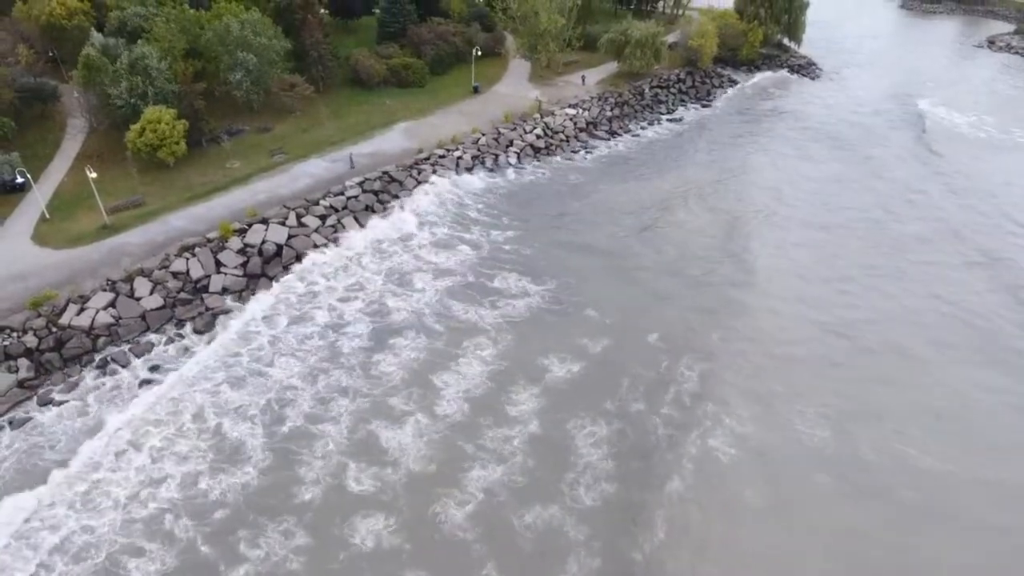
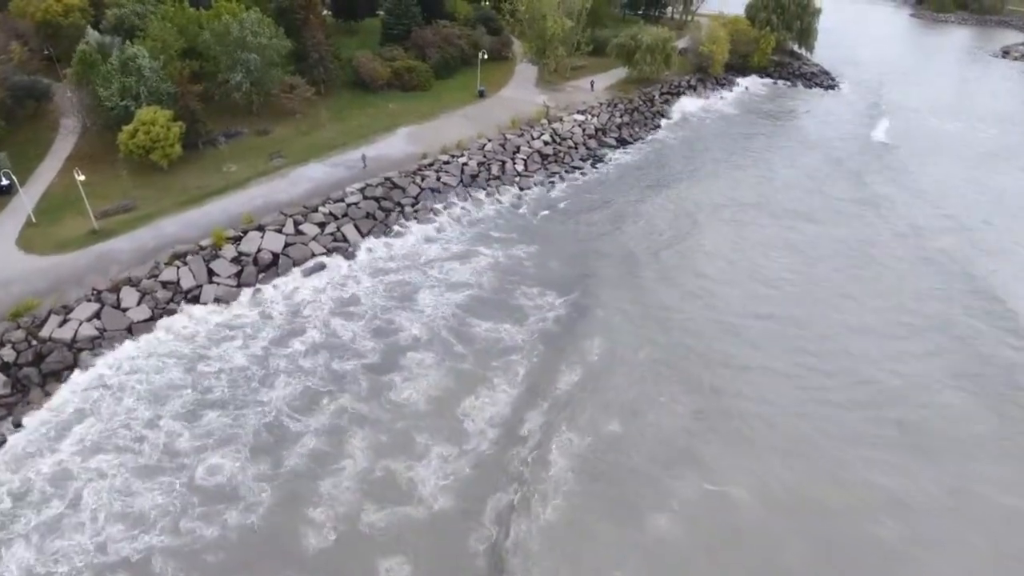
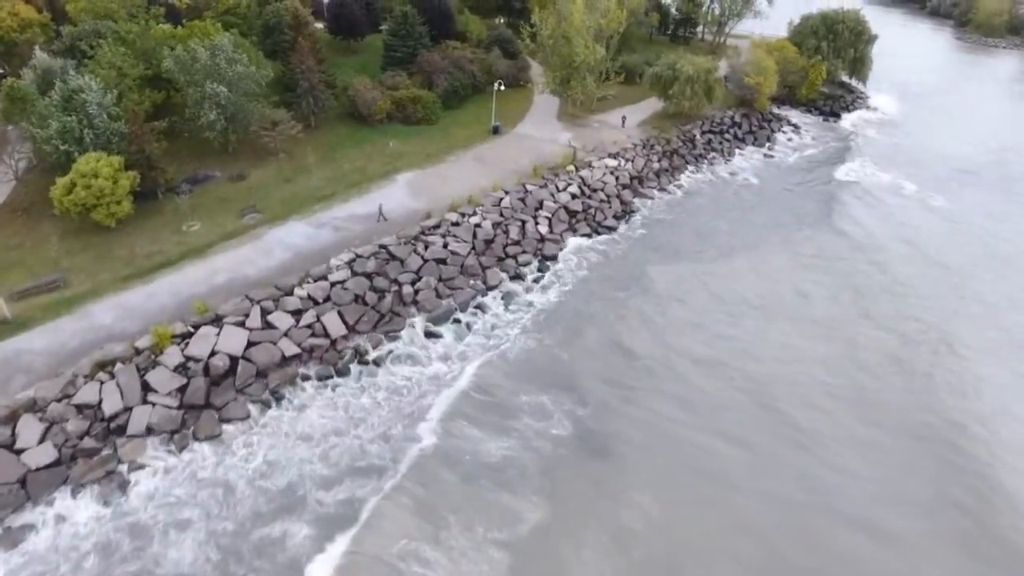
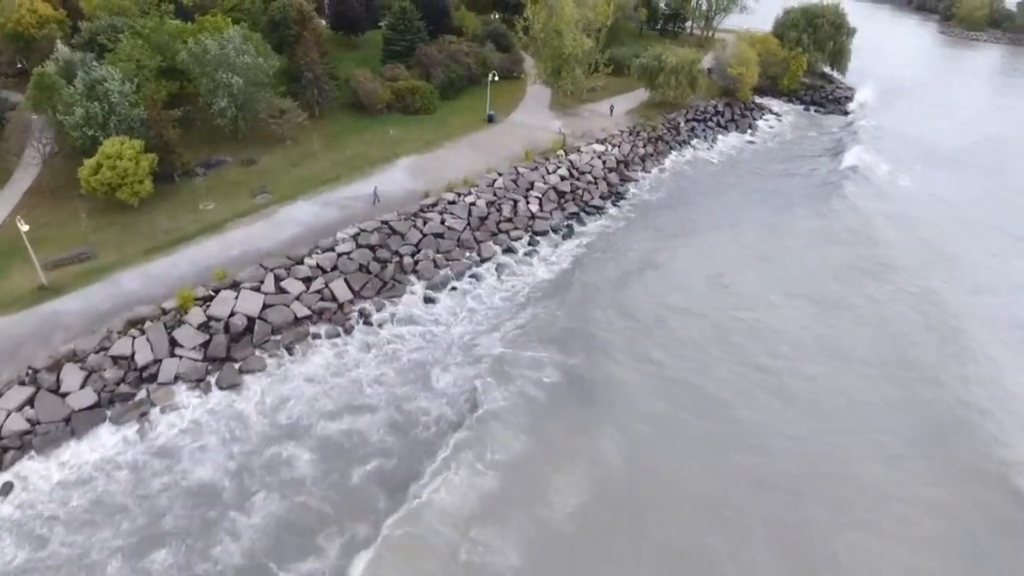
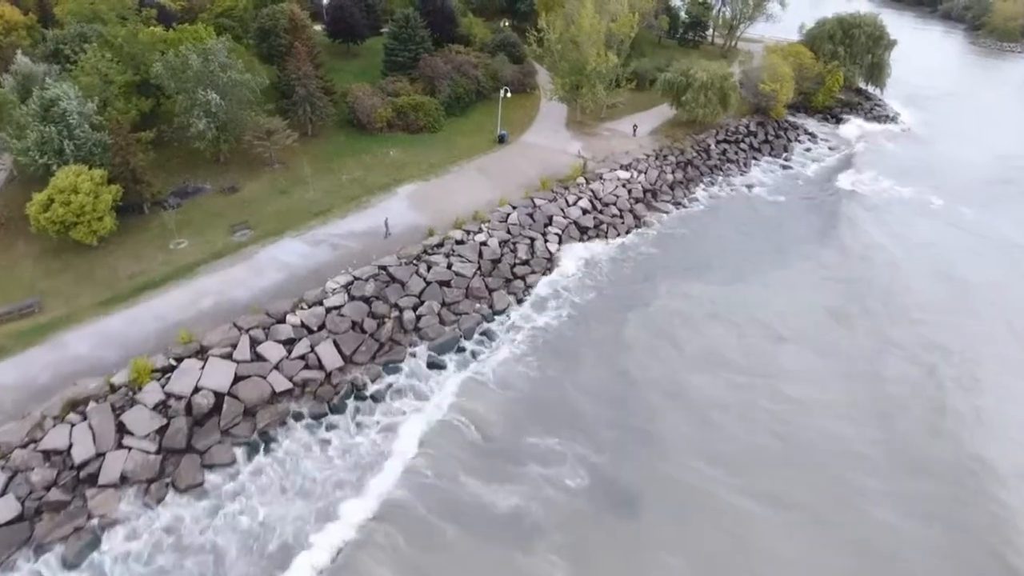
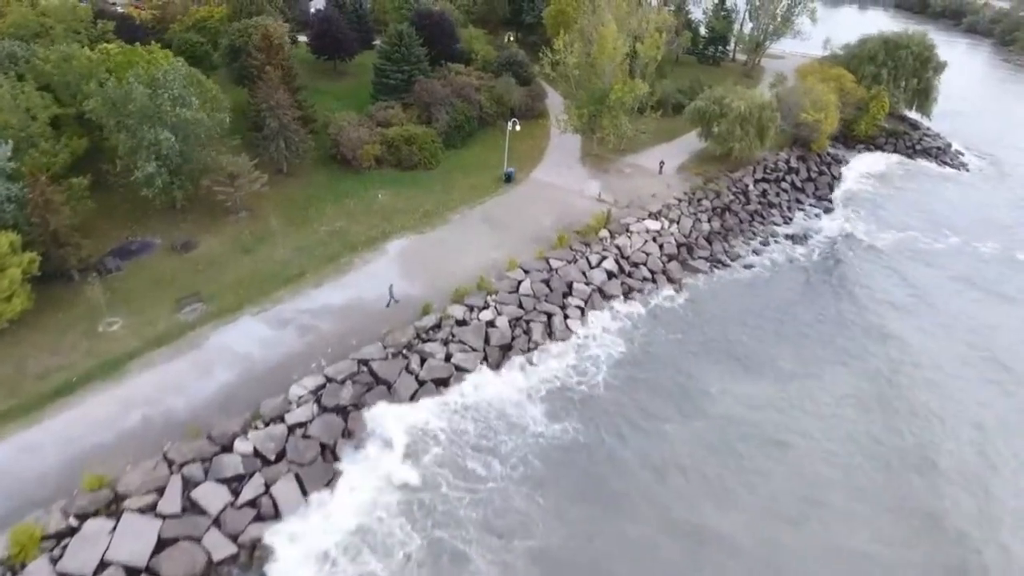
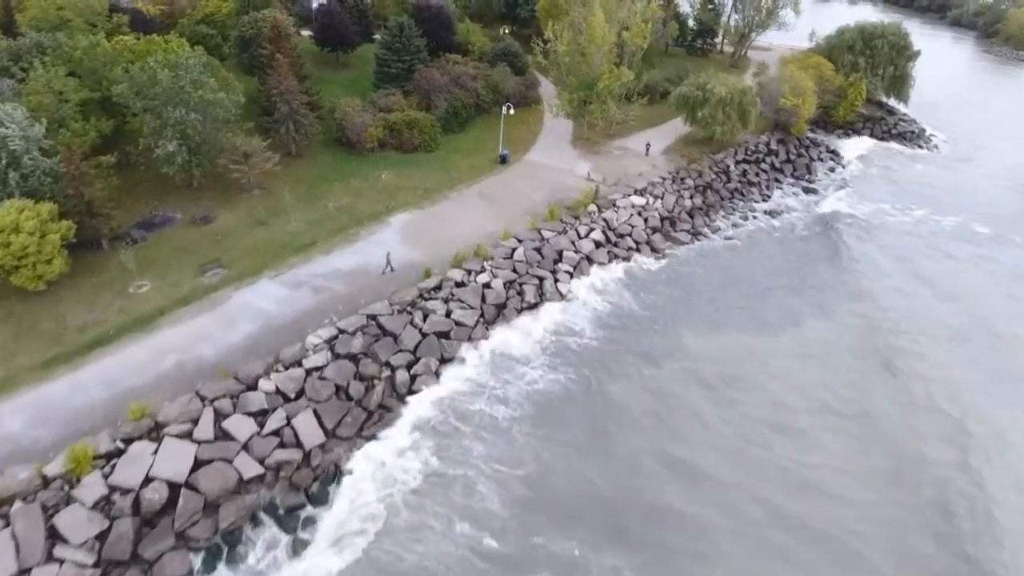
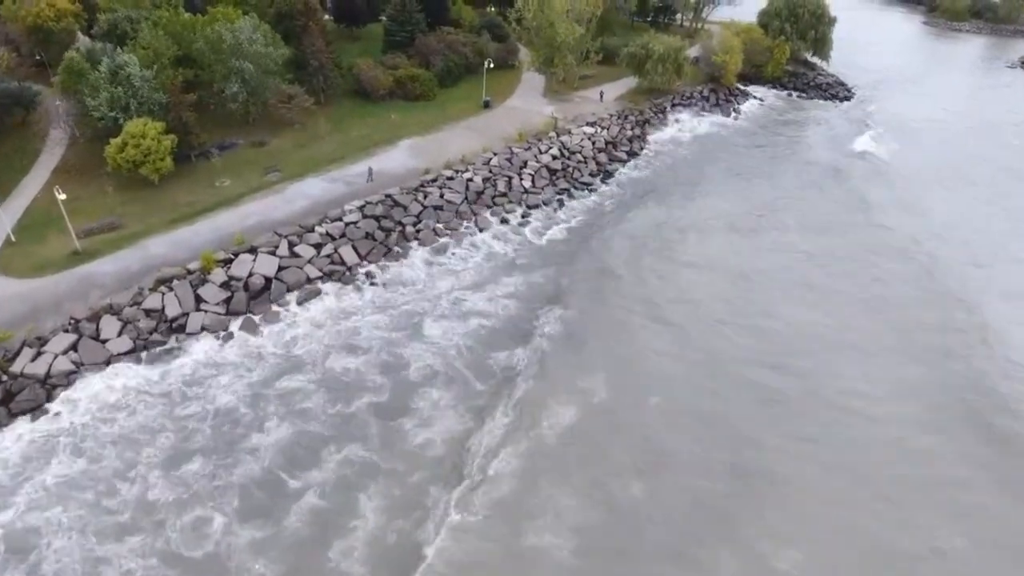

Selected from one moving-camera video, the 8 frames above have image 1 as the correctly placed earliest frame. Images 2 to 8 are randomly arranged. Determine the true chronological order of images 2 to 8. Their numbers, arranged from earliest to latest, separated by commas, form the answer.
2, 8, 4, 3, 5, 7, 6
